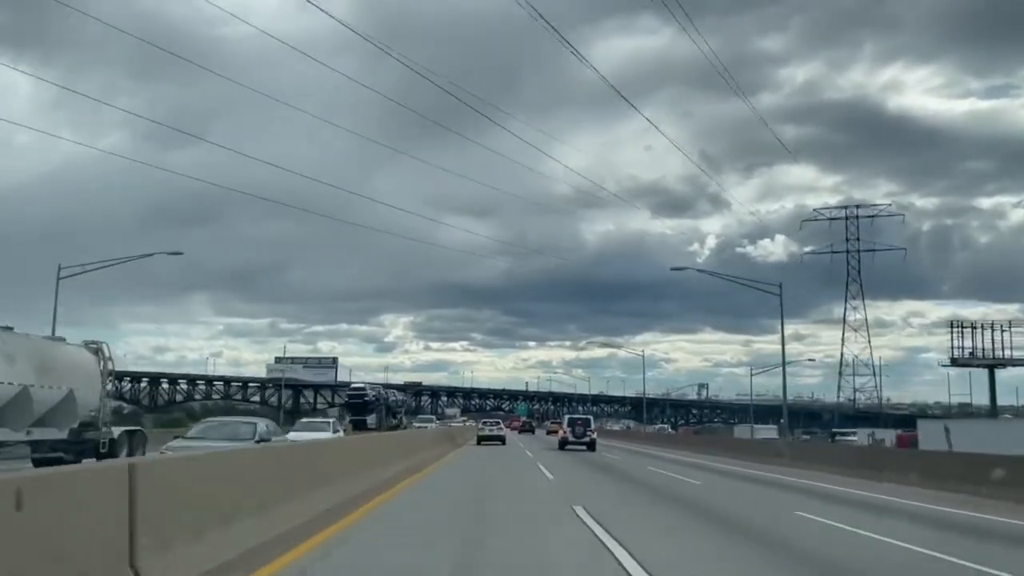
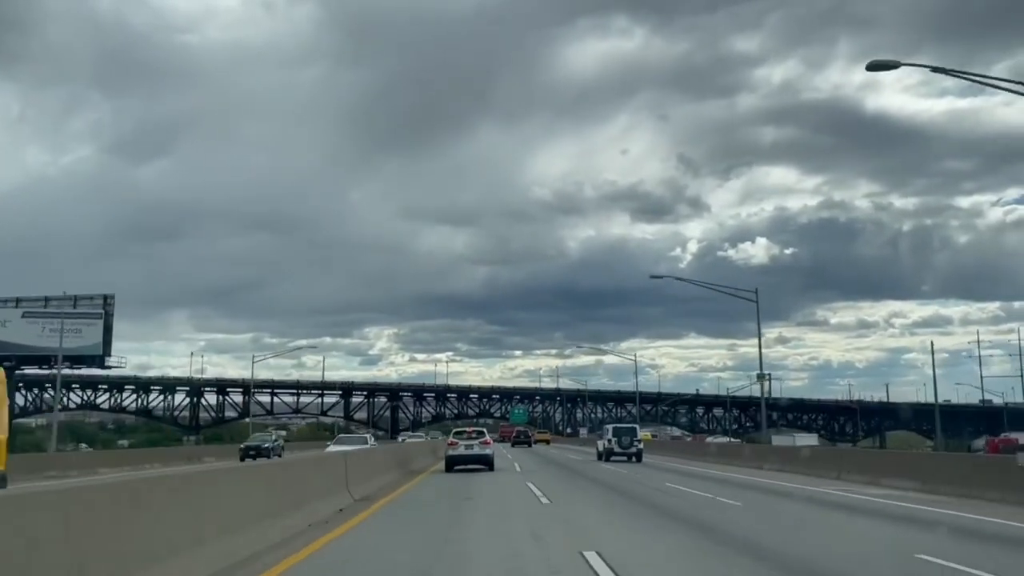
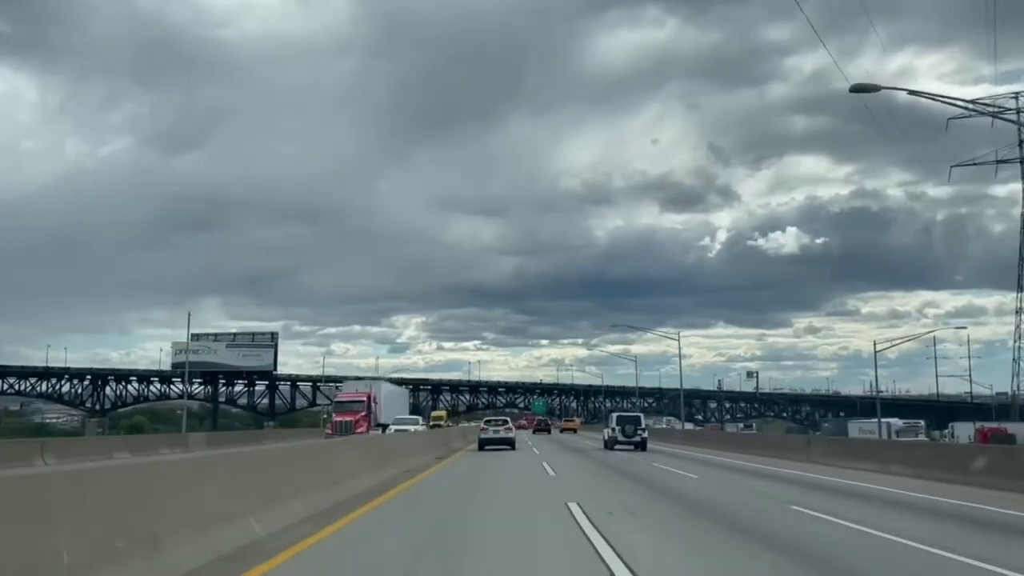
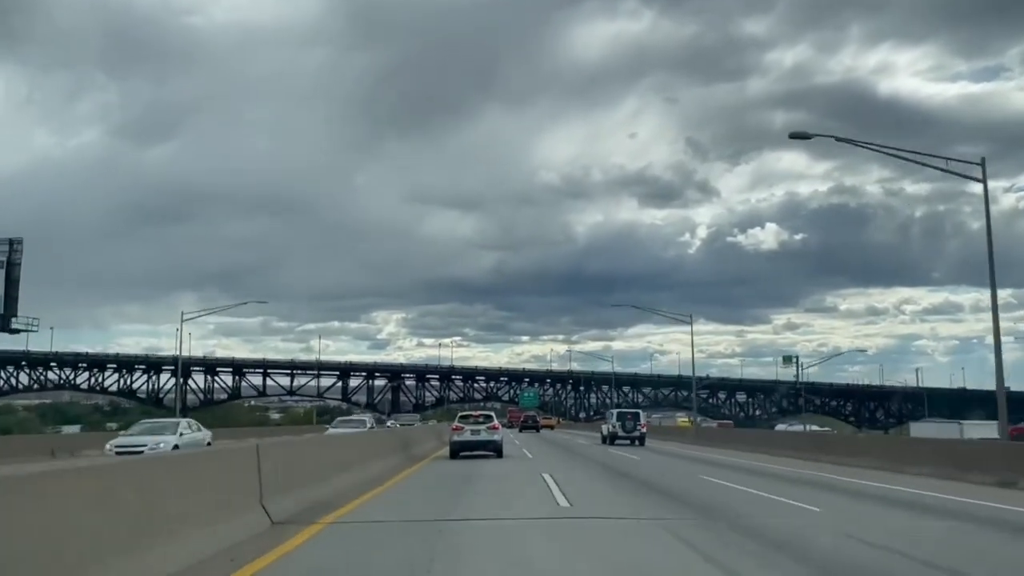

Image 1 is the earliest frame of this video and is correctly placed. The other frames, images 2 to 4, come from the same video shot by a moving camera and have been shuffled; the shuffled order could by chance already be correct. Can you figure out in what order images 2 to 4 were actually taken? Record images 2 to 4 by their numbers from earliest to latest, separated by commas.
3, 2, 4
